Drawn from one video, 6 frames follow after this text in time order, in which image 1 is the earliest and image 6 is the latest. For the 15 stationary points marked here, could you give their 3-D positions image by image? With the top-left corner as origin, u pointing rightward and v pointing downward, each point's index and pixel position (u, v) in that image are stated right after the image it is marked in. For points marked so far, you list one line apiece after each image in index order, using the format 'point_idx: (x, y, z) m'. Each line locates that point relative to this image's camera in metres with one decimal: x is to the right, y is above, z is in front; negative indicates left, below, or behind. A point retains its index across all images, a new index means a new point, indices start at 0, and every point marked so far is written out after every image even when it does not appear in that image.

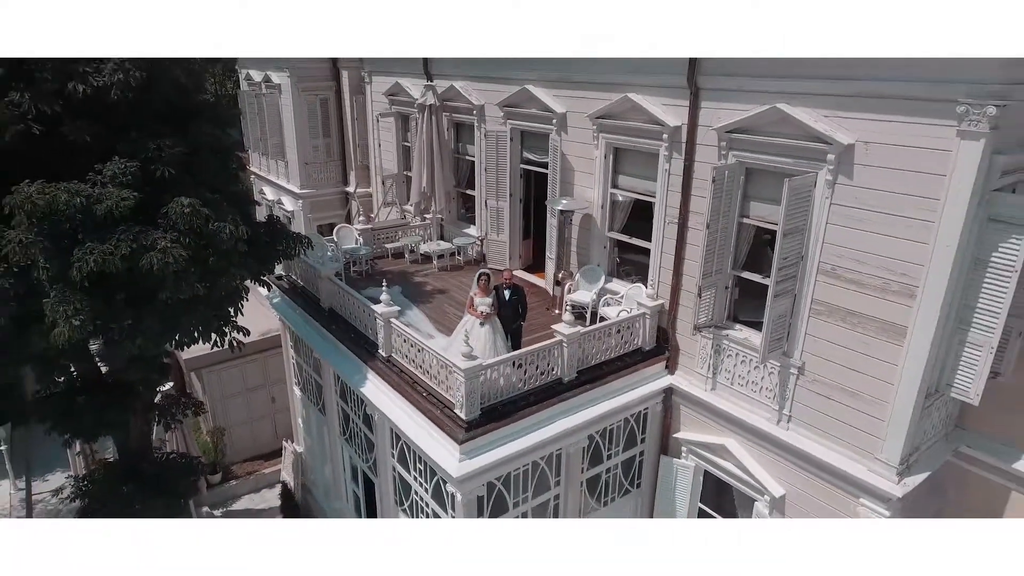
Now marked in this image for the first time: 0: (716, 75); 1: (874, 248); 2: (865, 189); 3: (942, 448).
0: (+3.9, +4.1, +6.8) m
1: (+5.9, +0.7, +5.9) m
2: (+5.7, +1.6, +5.8) m
3: (+8.0, -2.9, +6.6) m
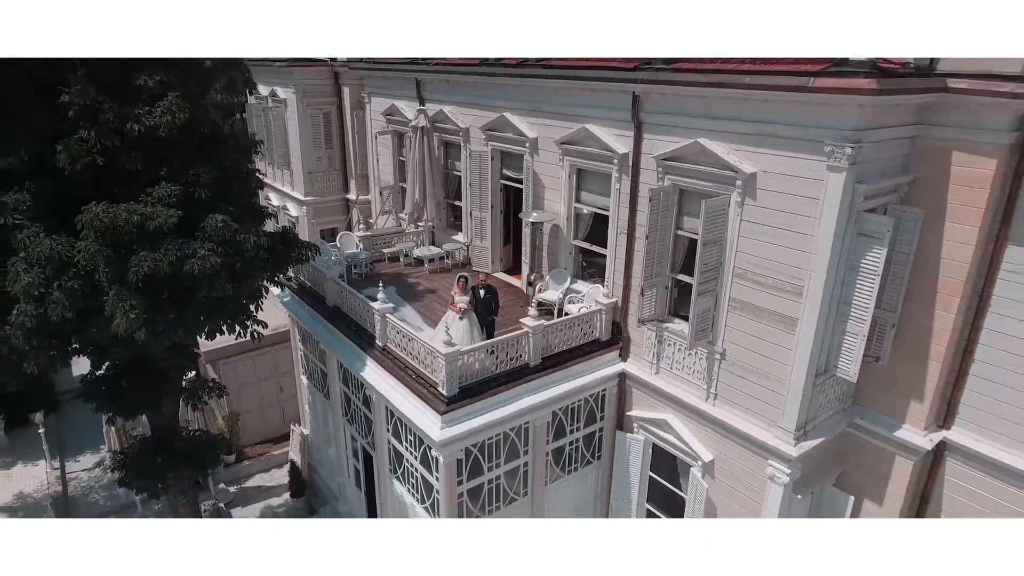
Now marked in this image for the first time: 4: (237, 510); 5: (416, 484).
0: (+3.3, +4.1, +8.3) m
1: (+5.3, +0.7, +7.3) m
2: (+5.1, +1.6, +7.3) m
3: (+7.4, -2.9, +8.1) m
4: (-10.0, -8.1, +13.1) m
5: (-2.5, -4.9, +9.1) m
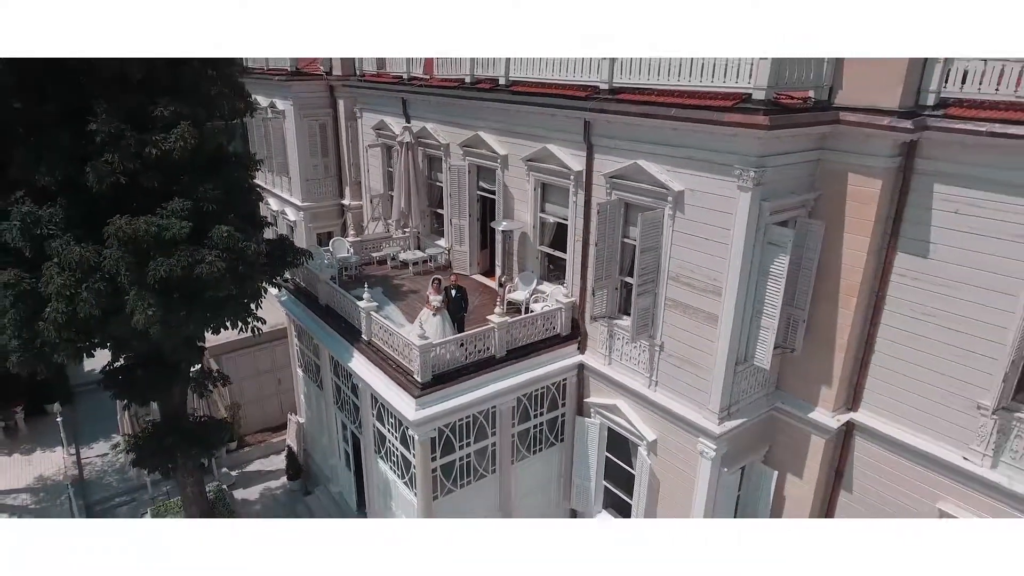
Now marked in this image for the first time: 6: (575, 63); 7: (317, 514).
0: (+2.4, +4.0, +9.5) m
1: (+4.5, +0.7, +8.6) m
2: (+4.2, +1.6, +8.5) m
3: (+6.5, -3.0, +9.3) m
4: (-10.9, -8.1, +14.3) m
5: (-3.3, -5.0, +10.3) m
6: (+1.7, +6.1, +9.8) m
7: (-7.2, -8.3, +13.3) m
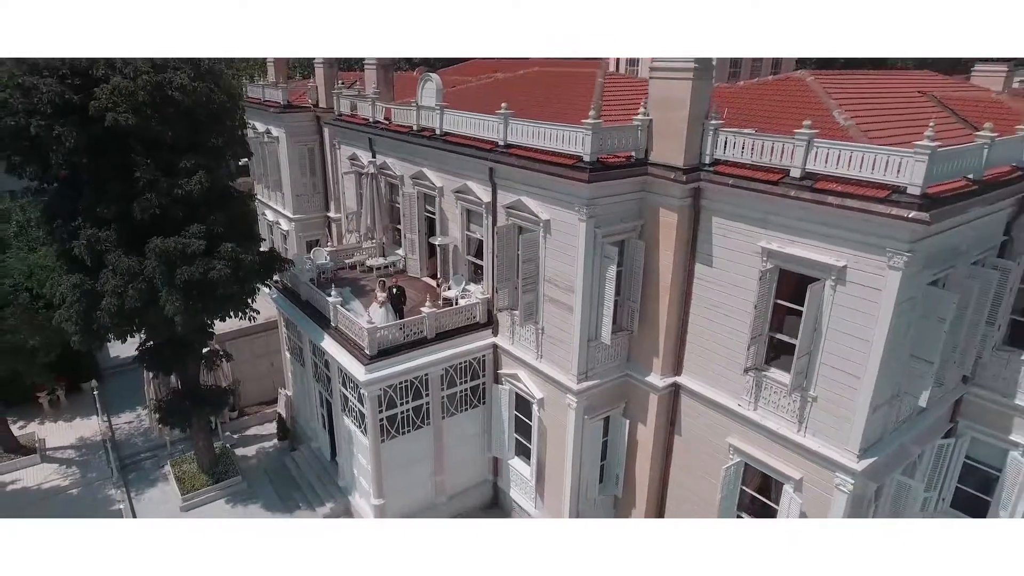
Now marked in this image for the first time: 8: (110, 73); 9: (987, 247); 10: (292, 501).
0: (-0.4, +4.0, +13.2) m
1: (+1.7, +0.7, +12.2) m
2: (+1.4, +1.6, +12.2) m
3: (+3.7, -3.0, +13.0) m
4: (-13.7, -8.1, +18.0) m
5: (-6.1, -5.0, +14.0) m
6: (-1.0, +6.2, +13.5) m
7: (-10.0, -8.3, +16.9) m
8: (-13.6, +7.2, +12.2) m
9: (+14.6, +1.3, +11.0) m
10: (-9.9, -9.6, +16.1) m
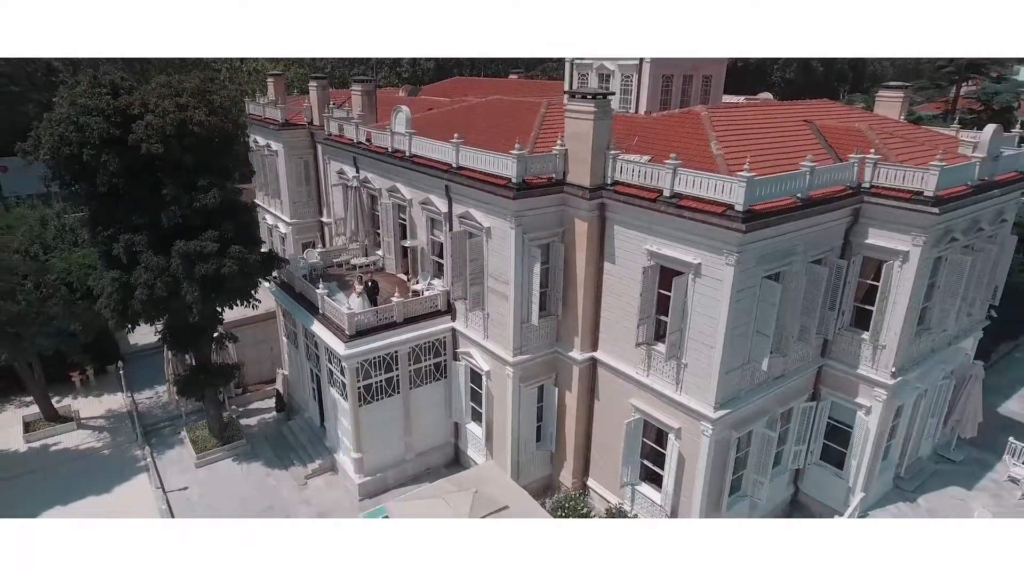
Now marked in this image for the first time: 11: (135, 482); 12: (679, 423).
0: (-2.6, +4.3, +16.4) m
1: (-0.5, +1.0, +15.5) m
2: (-0.8, +1.9, +15.4) m
3: (+1.5, -2.7, +16.2) m
4: (-15.9, -7.8, +21.2) m
5: (-8.3, -4.7, +17.2) m
6: (-3.3, +6.4, +16.7) m
7: (-12.2, -8.0, +20.2) m
8: (-15.8, +7.5, +15.4) m
9: (+12.4, +1.5, +14.3) m
10: (-12.1, -9.3, +19.4) m
11: (-19.0, -9.8, +18.1) m
12: (+6.6, -5.4, +14.2) m
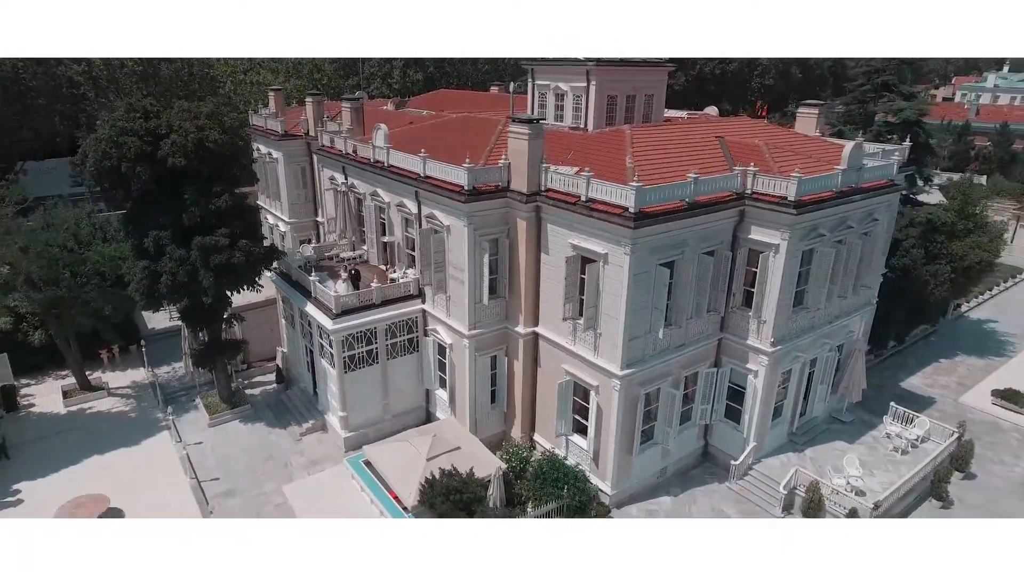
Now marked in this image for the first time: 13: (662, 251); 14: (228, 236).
0: (-5.0, +5.0, +20.0) m
1: (-2.9, +1.7, +19.1) m
2: (-3.2, +2.6, +19.1) m
3: (-0.9, -1.9, +19.8) m
4: (-18.3, -7.0, +24.8) m
5: (-10.7, -3.9, +20.8) m
6: (-5.6, +7.2, +20.4) m
7: (-14.6, -7.3, +23.8) m
8: (-18.2, +8.2, +19.0) m
9: (+10.1, +2.3, +17.9) m
10: (-14.5, -8.6, +23.0) m
11: (-21.4, -9.1, +21.7) m
12: (+4.2, -4.6, +17.8) m
13: (+6.9, +1.7, +16.7) m
14: (-15.7, +2.9, +19.8) m
